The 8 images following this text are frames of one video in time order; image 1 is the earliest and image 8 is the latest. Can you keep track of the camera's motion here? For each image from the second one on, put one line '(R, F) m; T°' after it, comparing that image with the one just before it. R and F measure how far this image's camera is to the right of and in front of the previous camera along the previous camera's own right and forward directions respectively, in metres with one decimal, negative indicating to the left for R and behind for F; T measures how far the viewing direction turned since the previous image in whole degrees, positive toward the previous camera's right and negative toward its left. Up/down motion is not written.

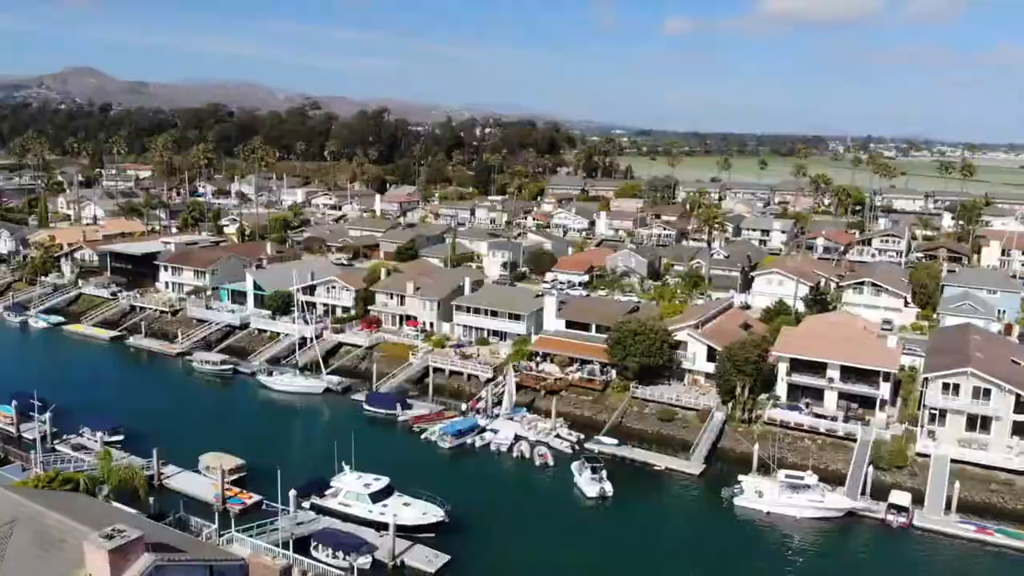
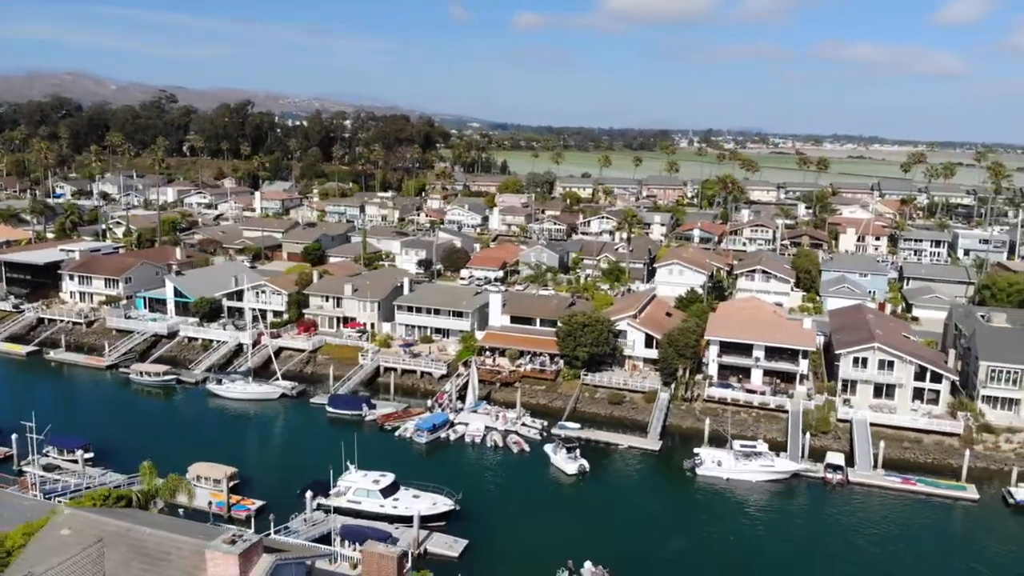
(-3.3, -1.1) m; +10°
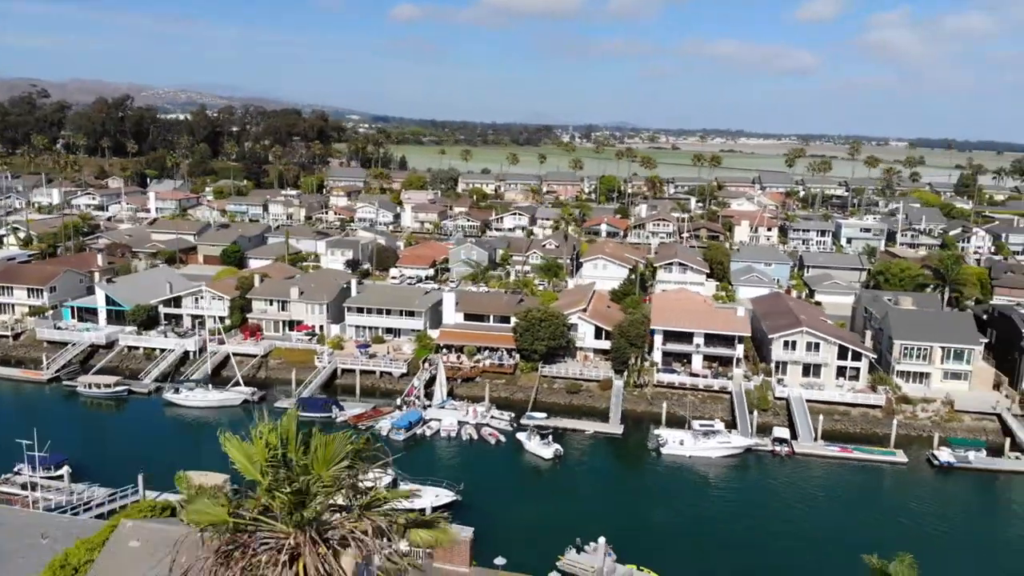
(-2.7, -0.9) m; +8°
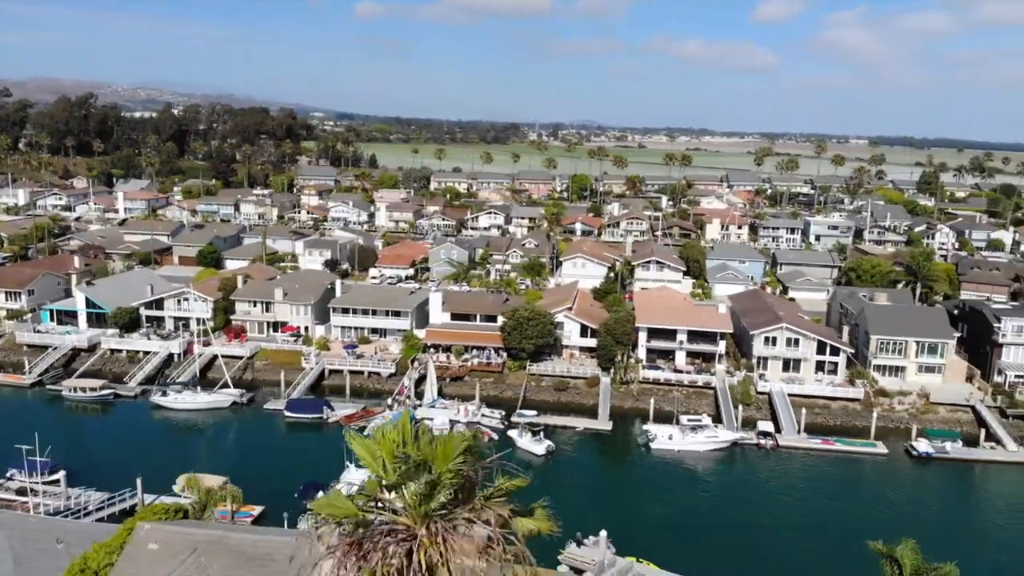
(-0.8, -0.3) m; +2°
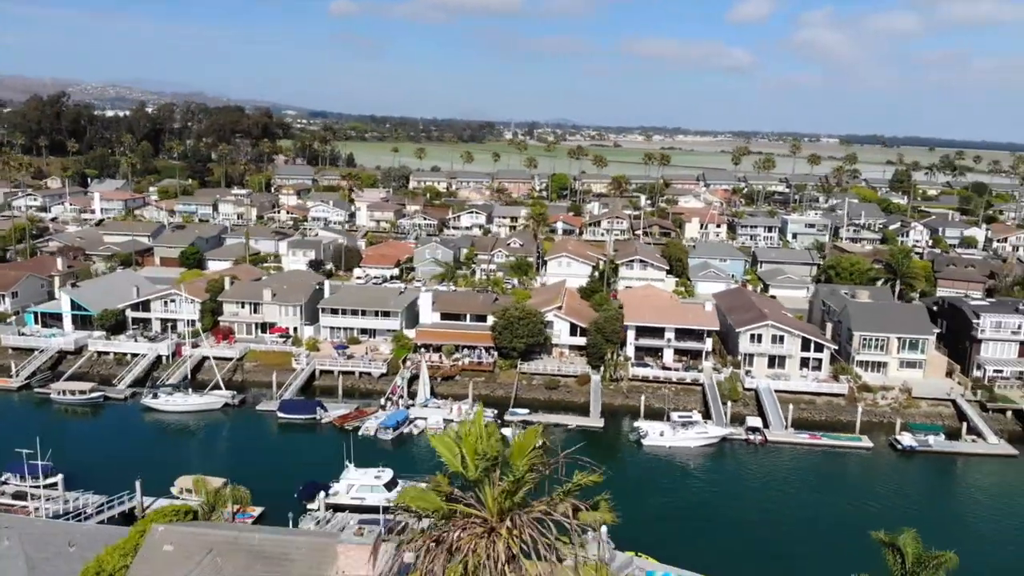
(-0.6, -0.3) m; +2°
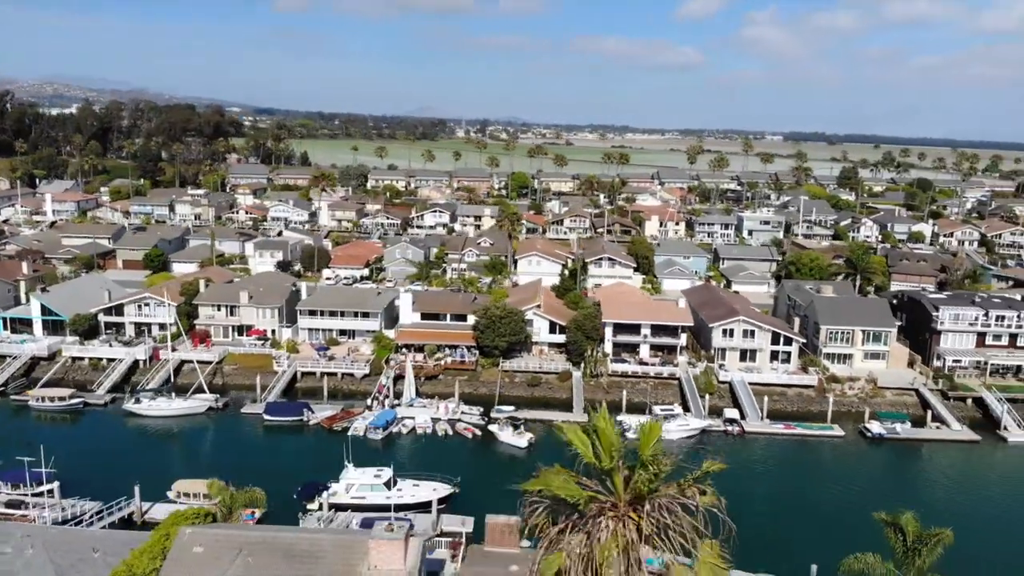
(-1.1, -0.5) m; +4°
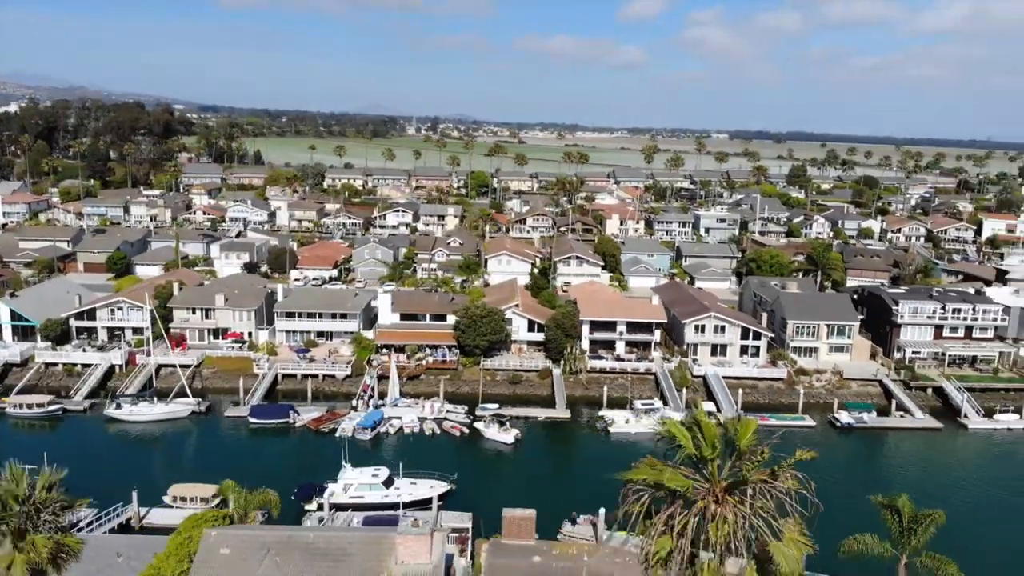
(-1.1, -0.5) m; +4°
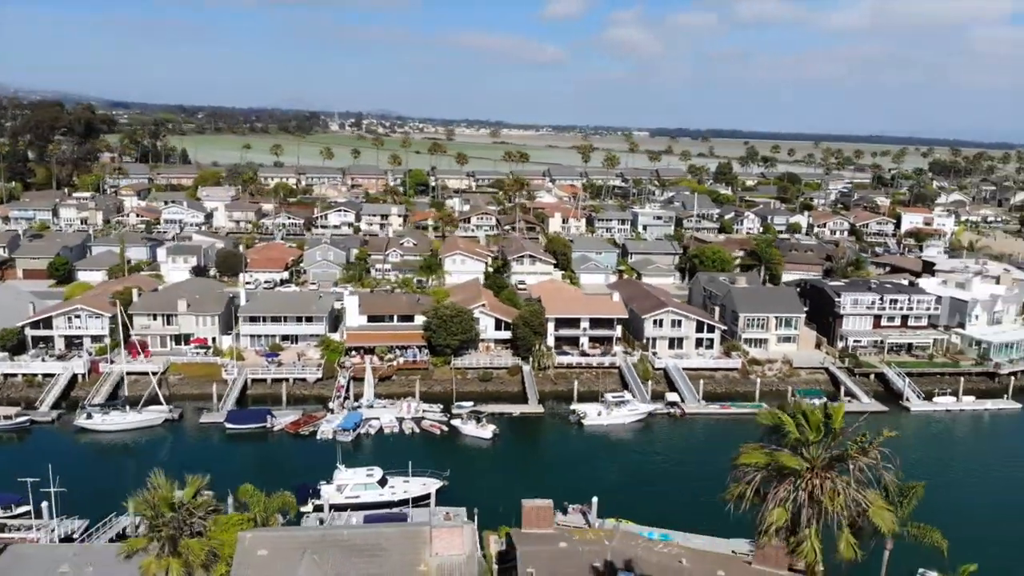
(-1.7, -0.7) m; +5°
